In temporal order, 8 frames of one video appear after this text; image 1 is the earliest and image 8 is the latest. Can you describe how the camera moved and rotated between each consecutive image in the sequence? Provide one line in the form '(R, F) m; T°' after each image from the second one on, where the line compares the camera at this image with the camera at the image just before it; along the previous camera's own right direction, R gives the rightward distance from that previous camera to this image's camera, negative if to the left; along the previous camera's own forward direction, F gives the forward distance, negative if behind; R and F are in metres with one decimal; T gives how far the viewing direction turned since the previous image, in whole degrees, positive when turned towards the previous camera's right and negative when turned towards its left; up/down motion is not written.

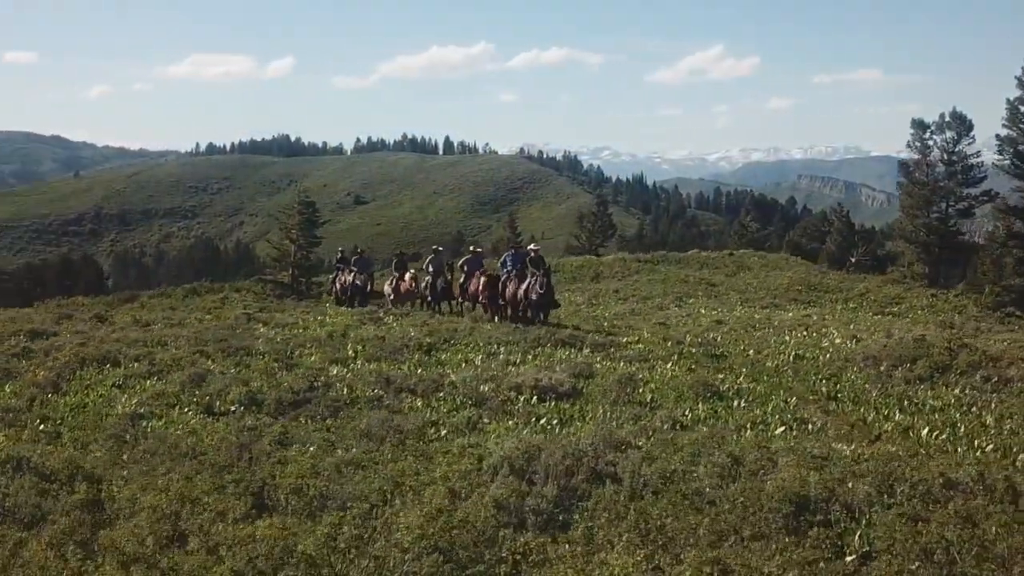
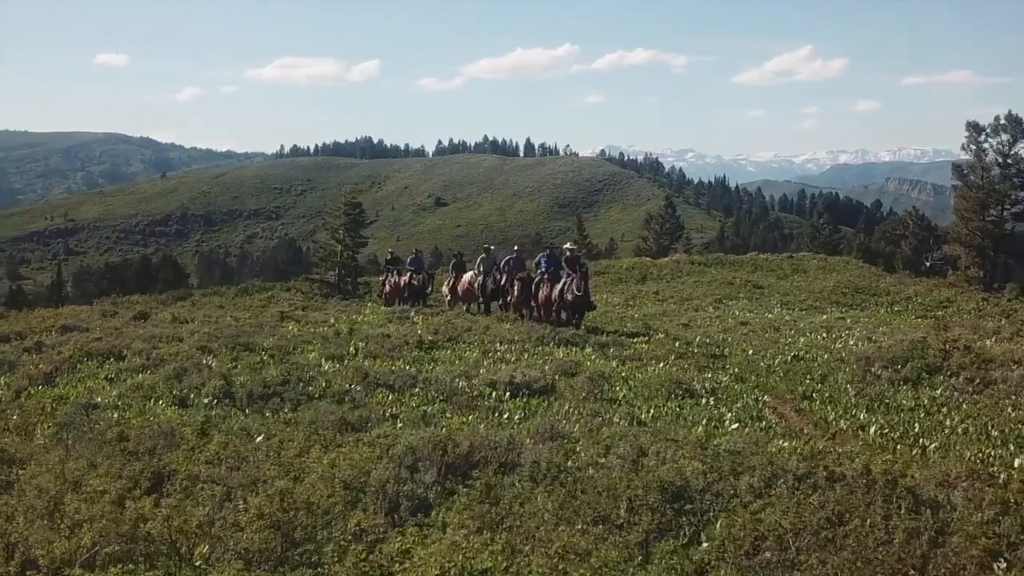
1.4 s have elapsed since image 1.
(+1.1, -0.3) m; -3°
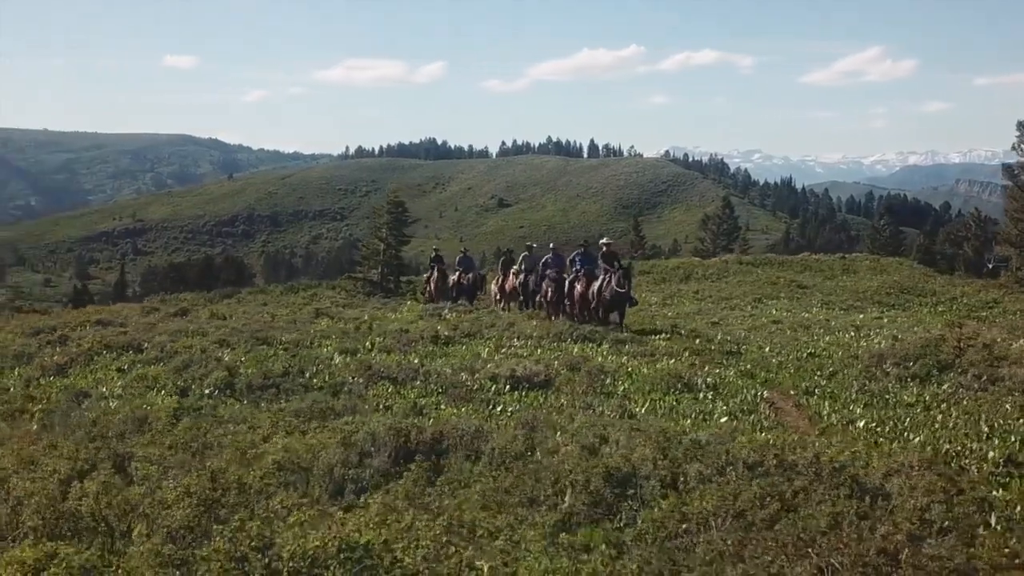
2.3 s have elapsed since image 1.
(+0.6, -0.1) m; -2°
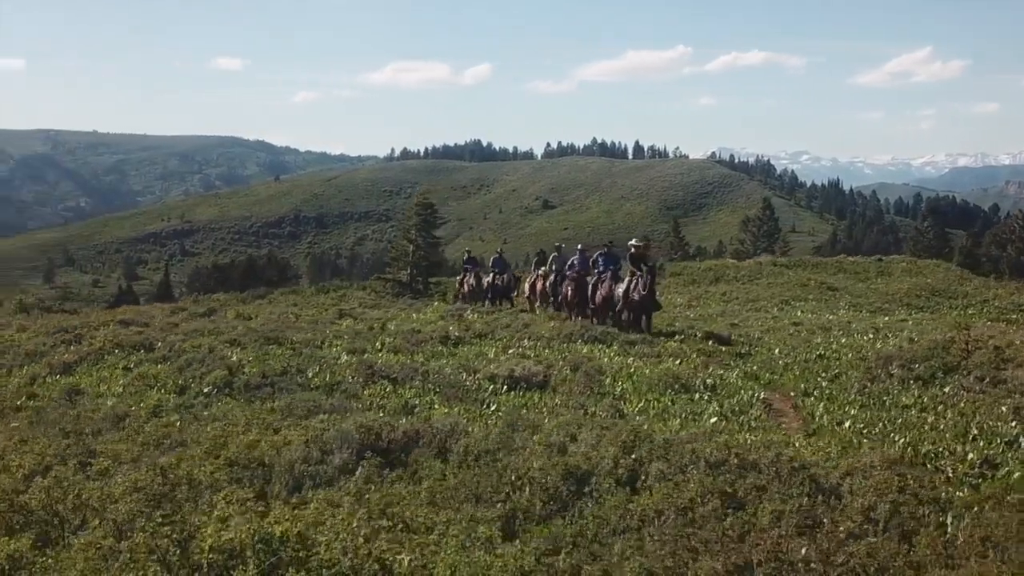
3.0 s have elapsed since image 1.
(+0.5, -0.1) m; -2°
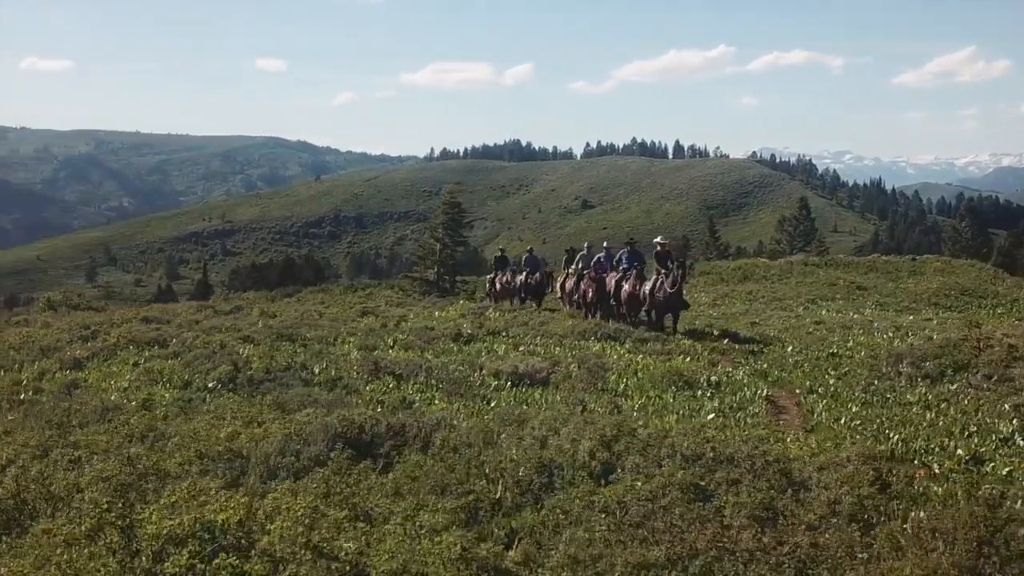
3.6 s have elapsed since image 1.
(+0.4, -0.1) m; -2°
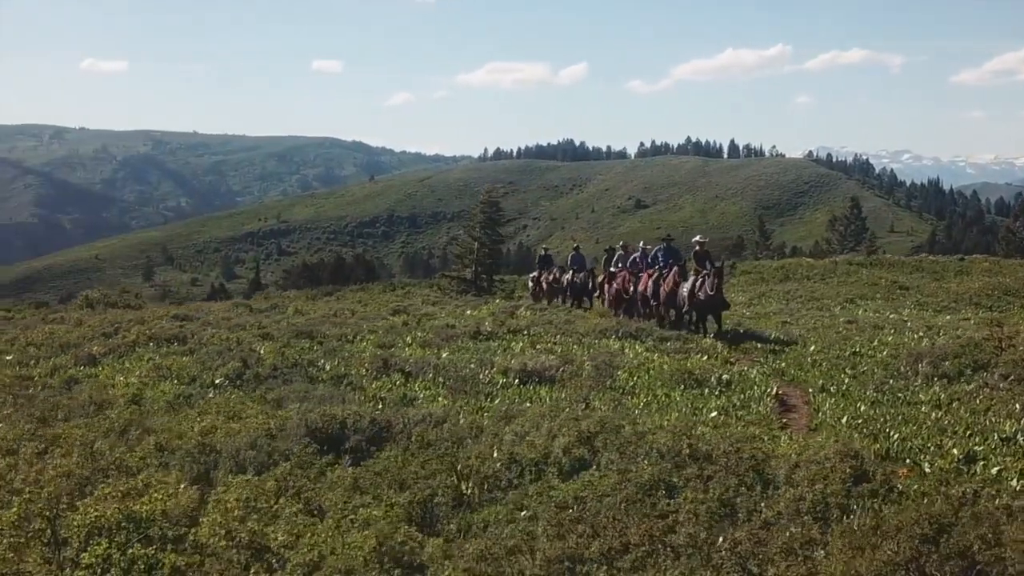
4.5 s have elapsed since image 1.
(+0.5, 0.0) m; -2°
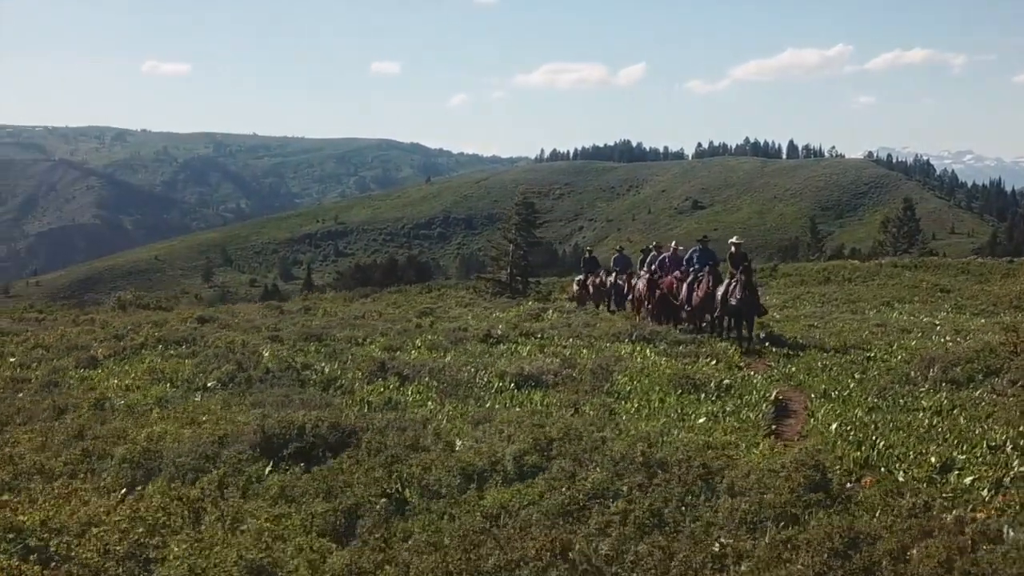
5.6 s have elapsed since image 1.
(+0.6, +0.1) m; -2°
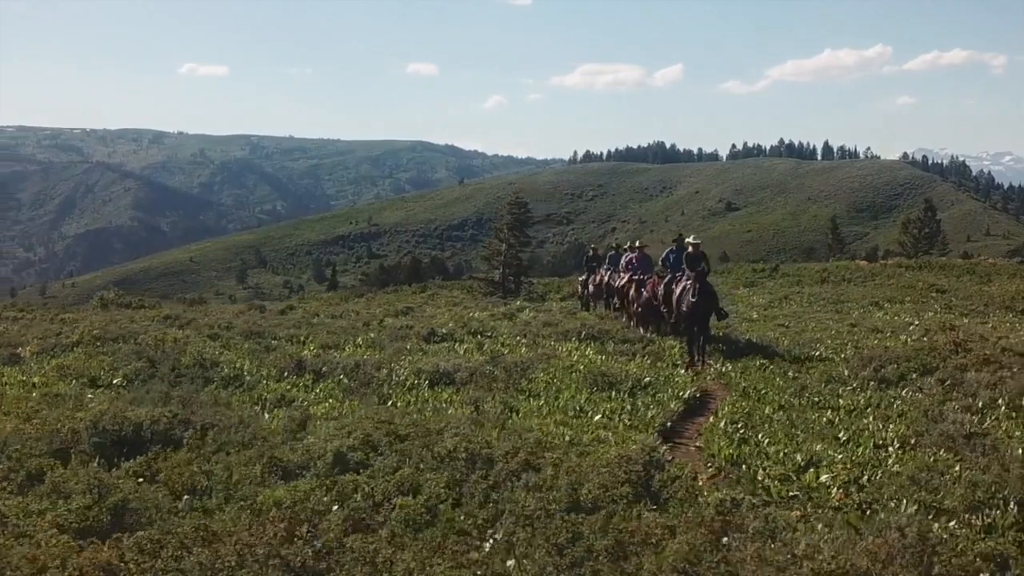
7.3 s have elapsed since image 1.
(+1.2, +0.2) m; -1°
